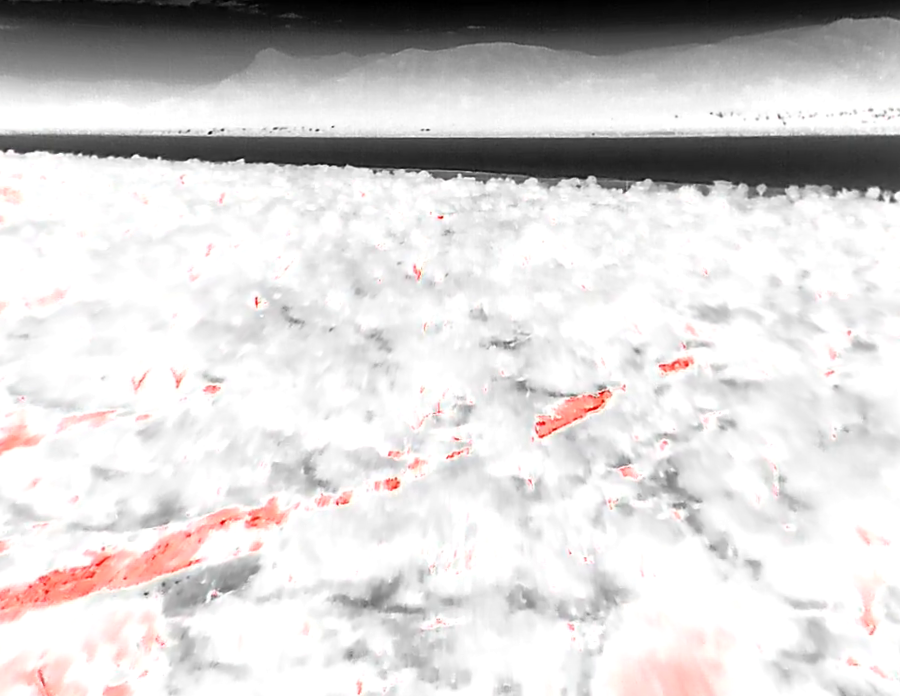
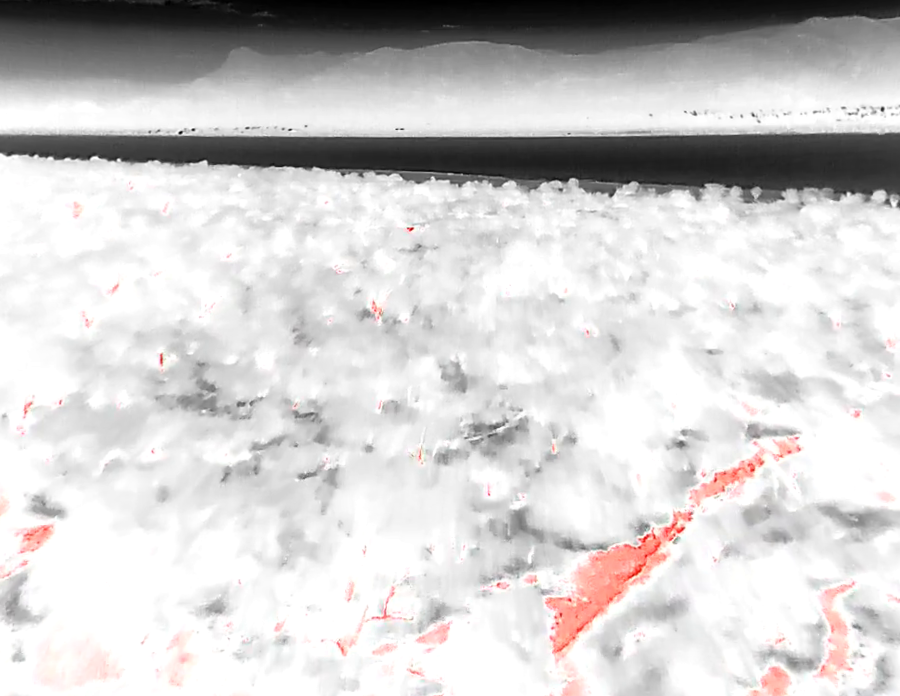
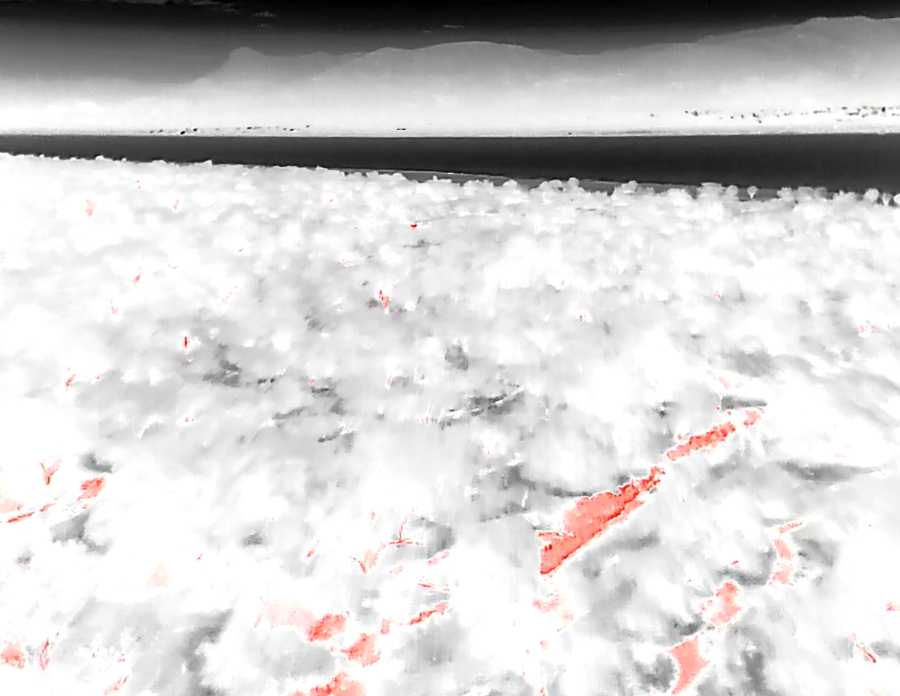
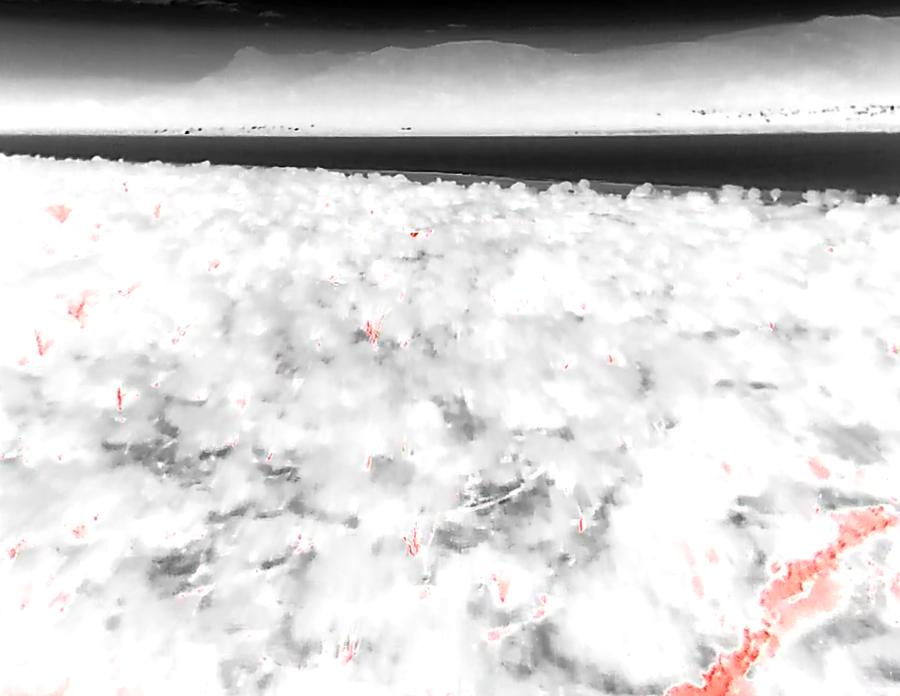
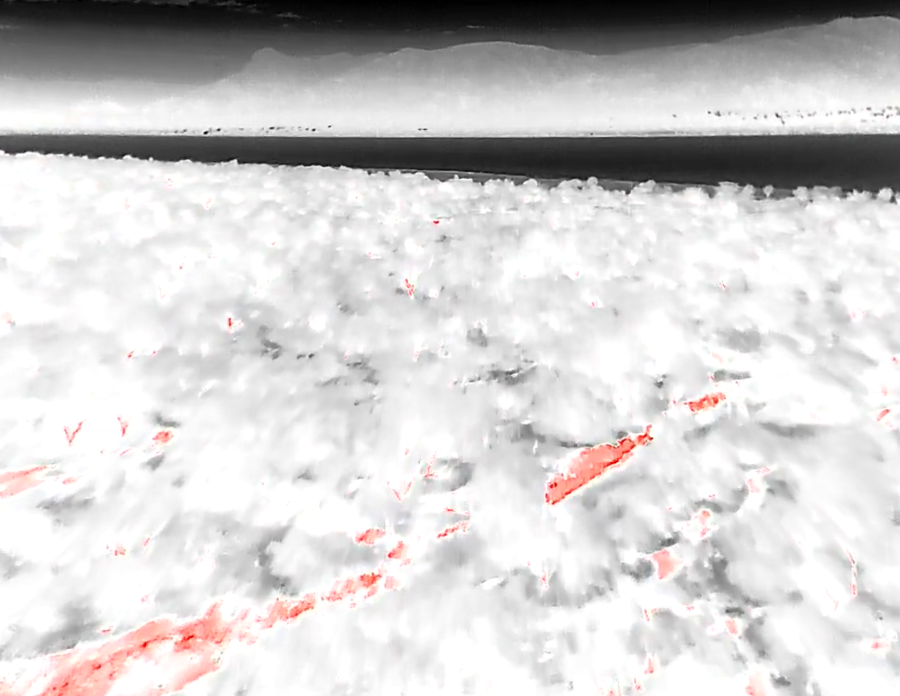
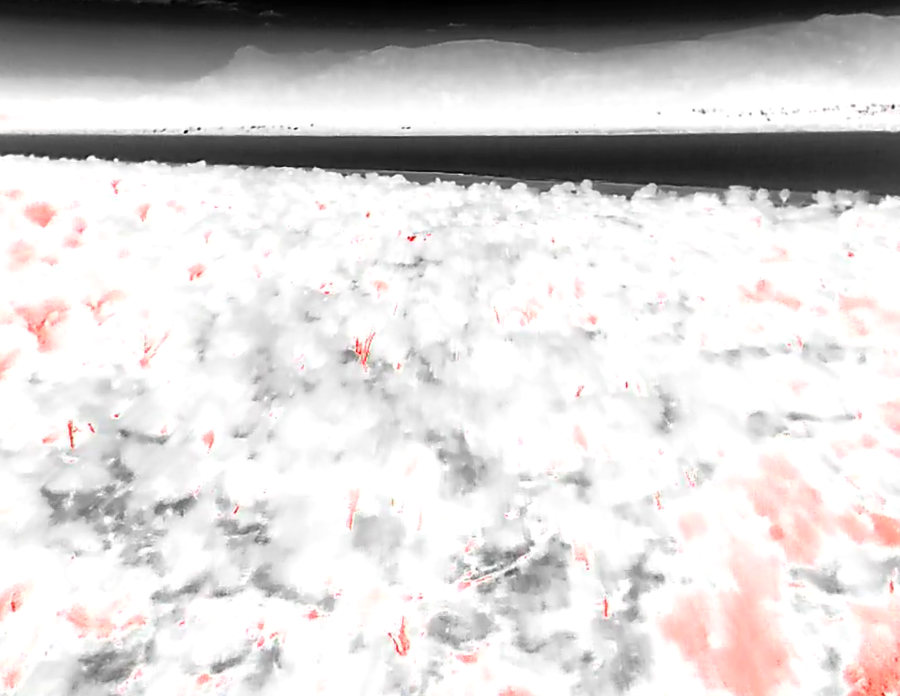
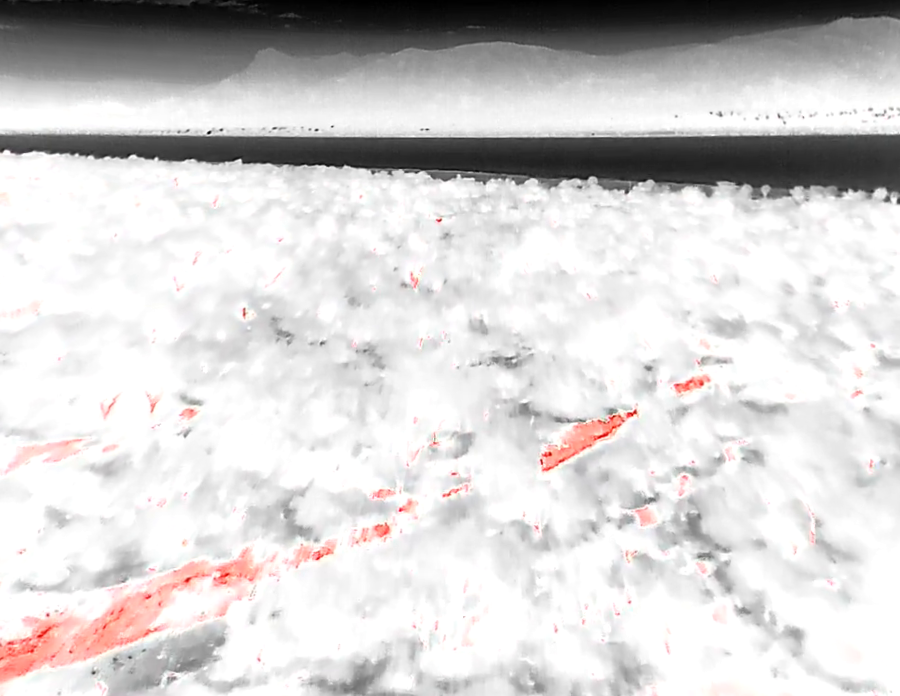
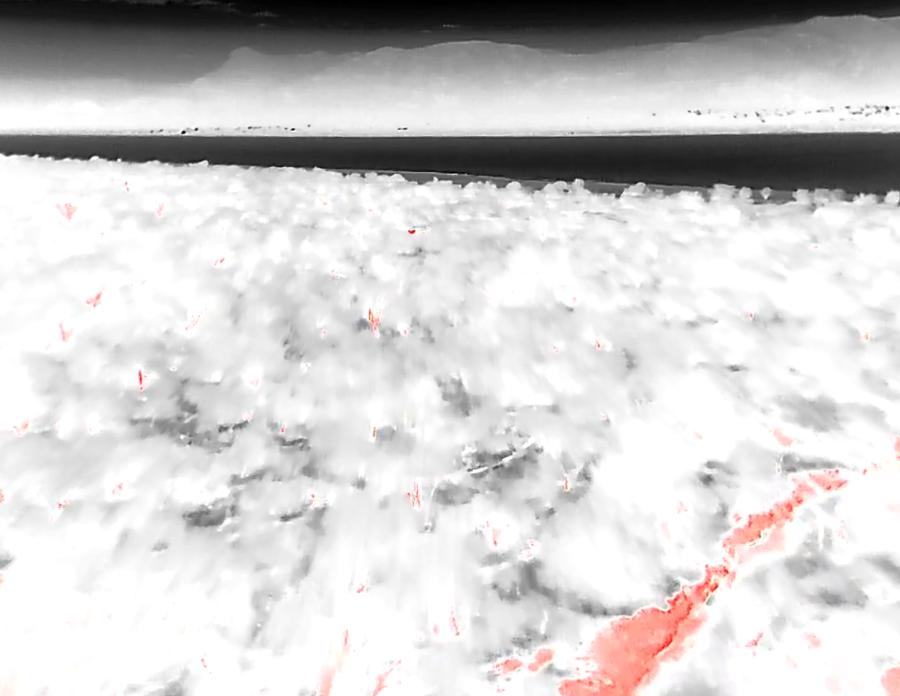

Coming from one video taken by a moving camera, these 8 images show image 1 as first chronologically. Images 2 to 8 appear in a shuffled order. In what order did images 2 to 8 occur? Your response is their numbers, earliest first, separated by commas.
7, 5, 3, 2, 8, 4, 6
